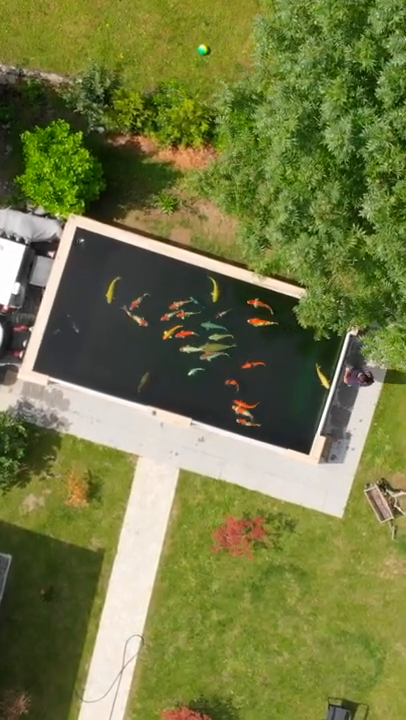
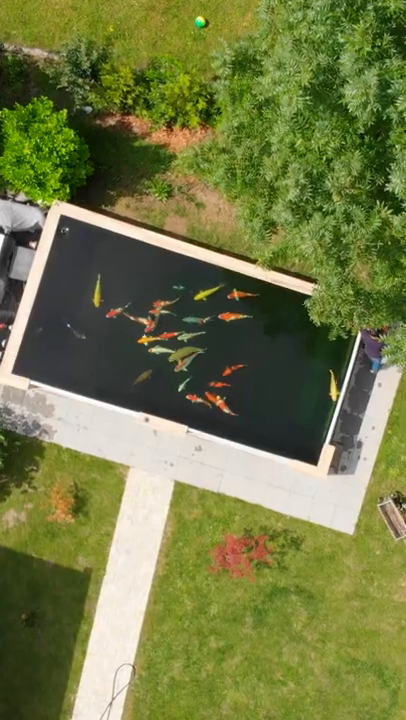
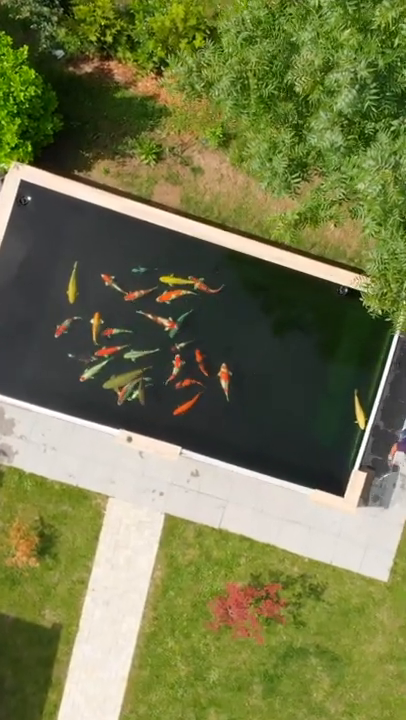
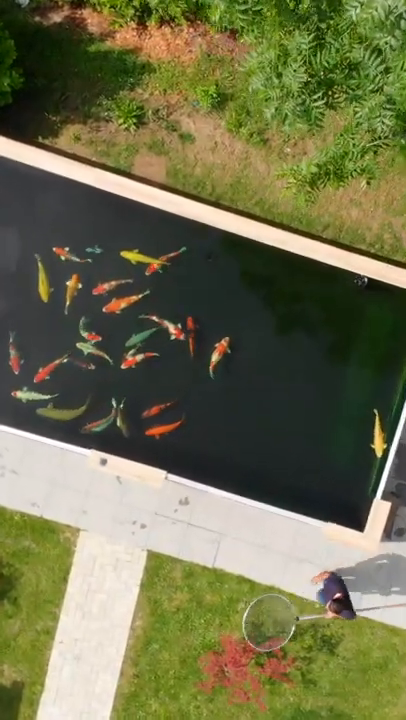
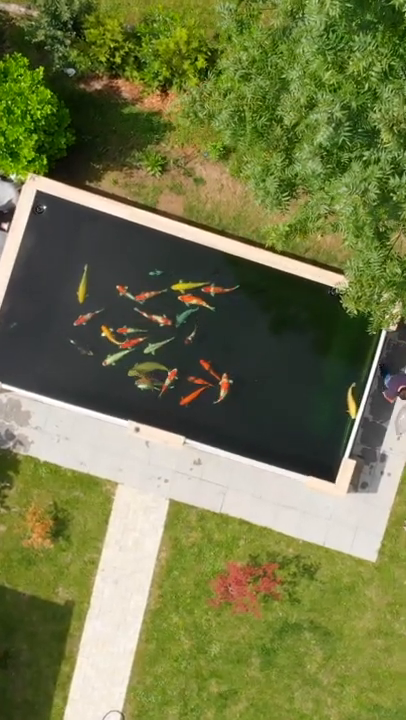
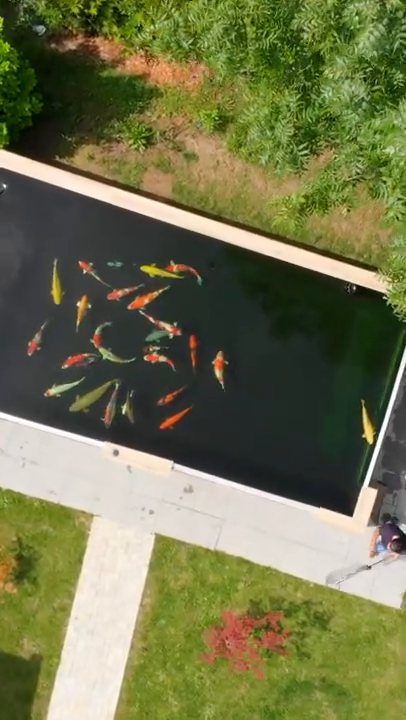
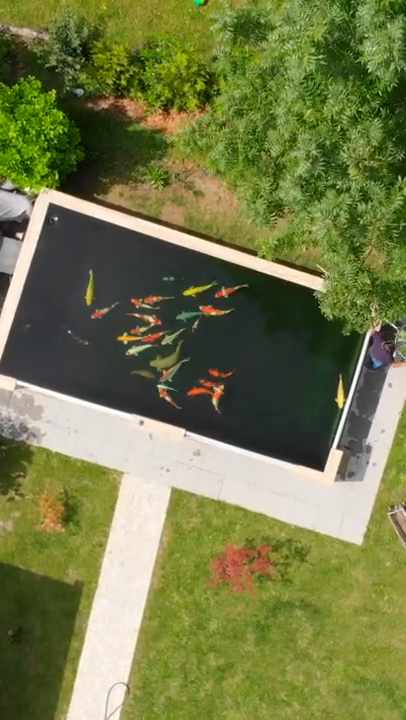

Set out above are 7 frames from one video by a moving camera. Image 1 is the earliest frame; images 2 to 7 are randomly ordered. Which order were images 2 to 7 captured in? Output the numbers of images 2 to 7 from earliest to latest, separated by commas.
2, 7, 5, 3, 6, 4
